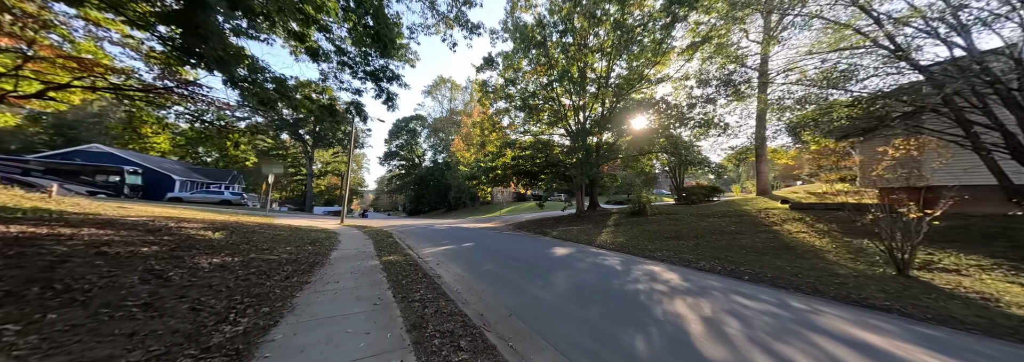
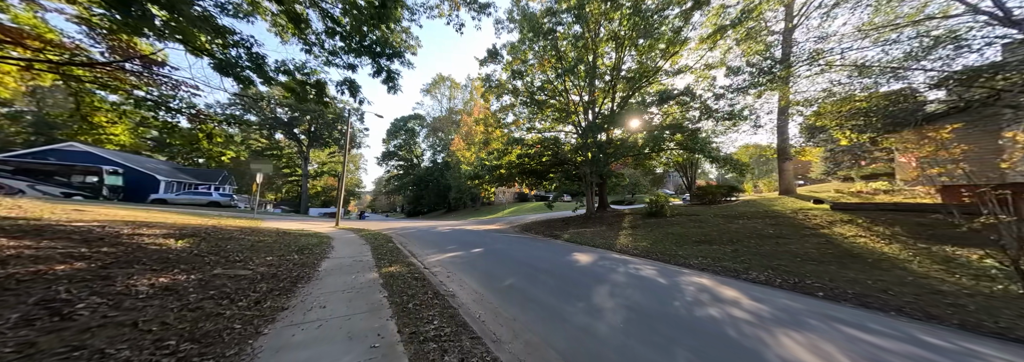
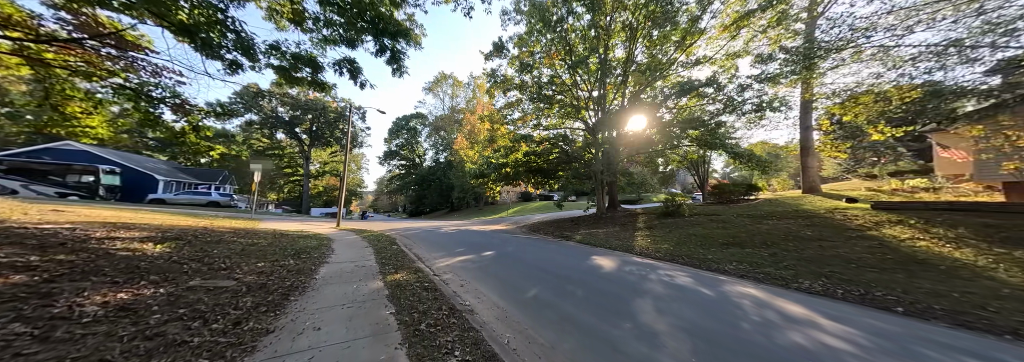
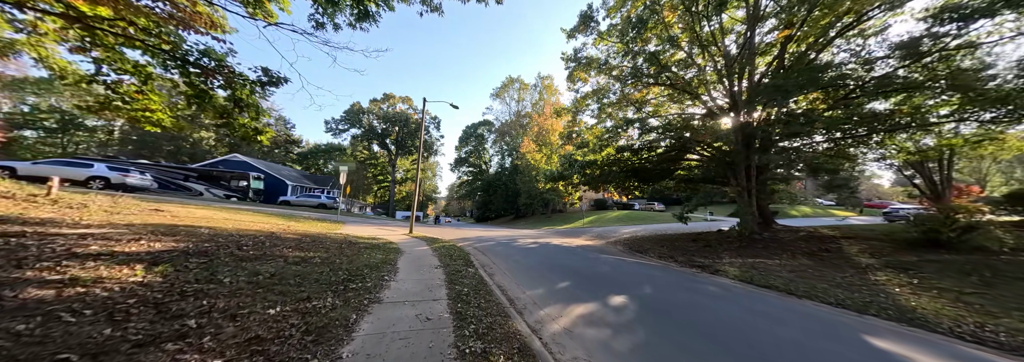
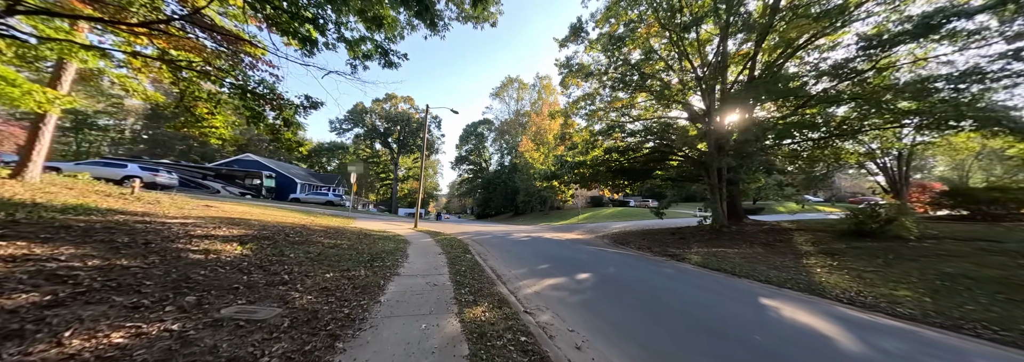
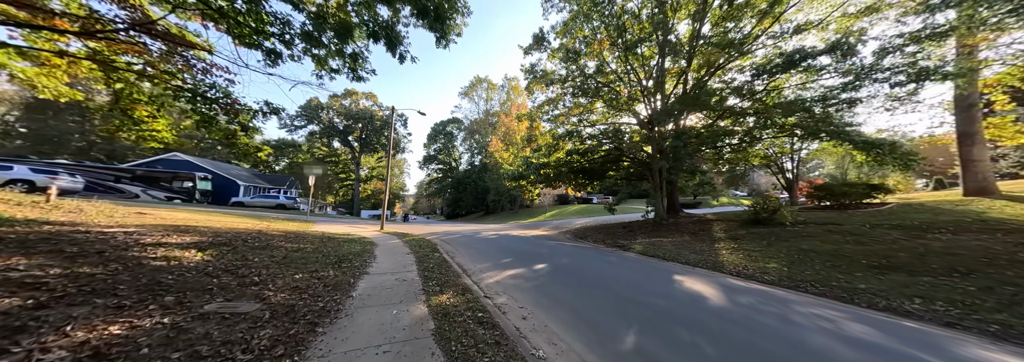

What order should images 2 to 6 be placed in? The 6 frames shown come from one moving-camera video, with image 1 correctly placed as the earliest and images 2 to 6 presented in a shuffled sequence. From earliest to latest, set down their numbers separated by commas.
2, 3, 6, 5, 4
